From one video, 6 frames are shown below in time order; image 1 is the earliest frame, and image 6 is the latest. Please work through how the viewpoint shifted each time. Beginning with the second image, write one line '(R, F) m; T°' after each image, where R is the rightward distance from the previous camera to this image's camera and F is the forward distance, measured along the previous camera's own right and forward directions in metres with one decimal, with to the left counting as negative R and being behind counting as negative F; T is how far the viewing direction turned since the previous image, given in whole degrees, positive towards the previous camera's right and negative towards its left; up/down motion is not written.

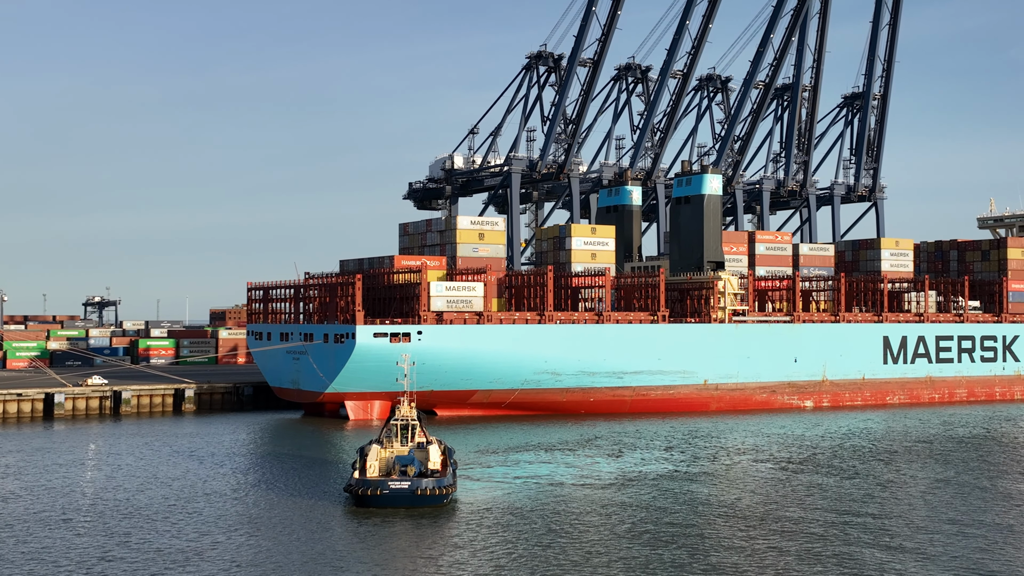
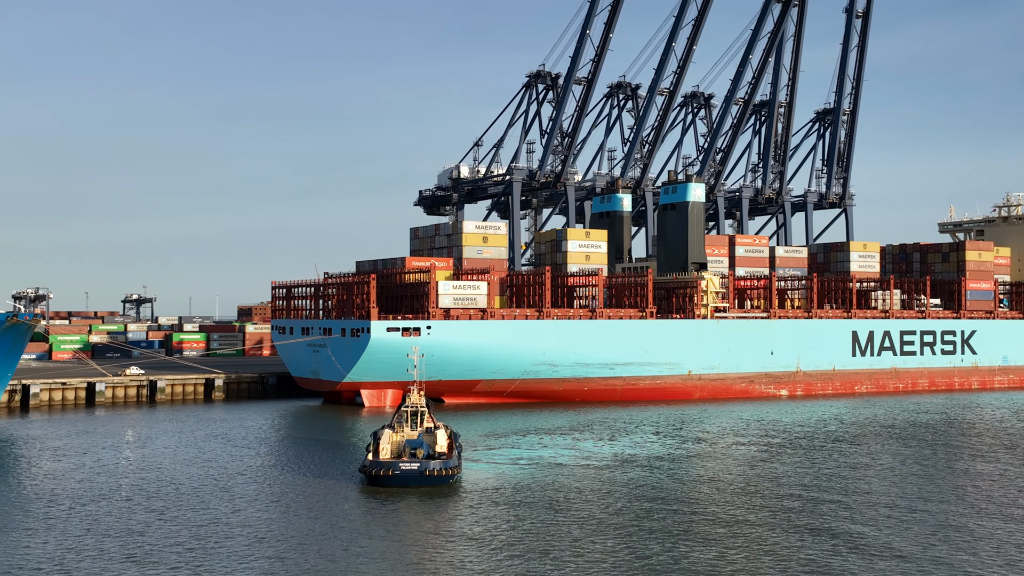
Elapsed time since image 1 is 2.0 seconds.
(0.0, -2.7) m; 0°
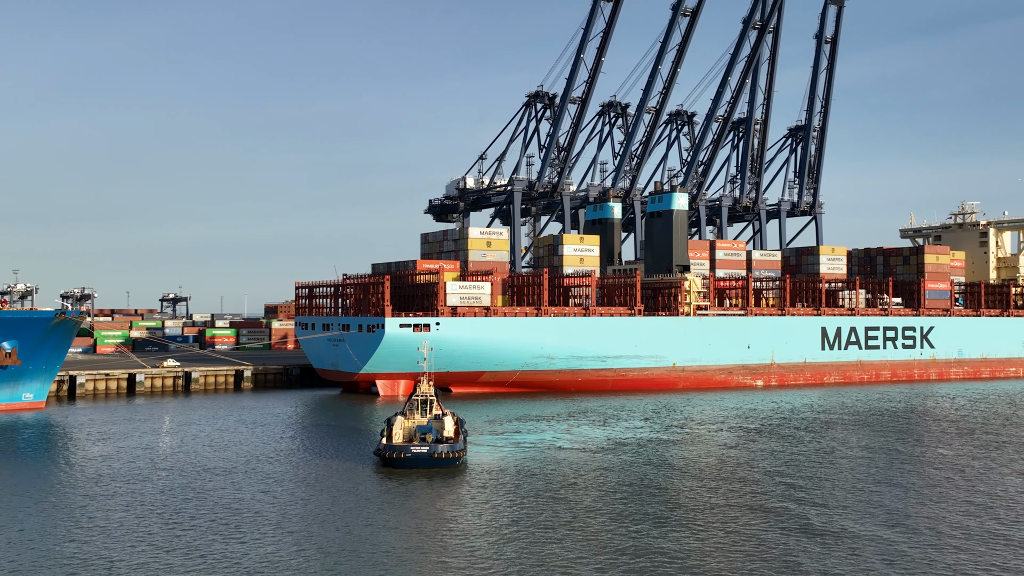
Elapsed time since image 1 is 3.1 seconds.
(0.0, -3.2) m; 0°
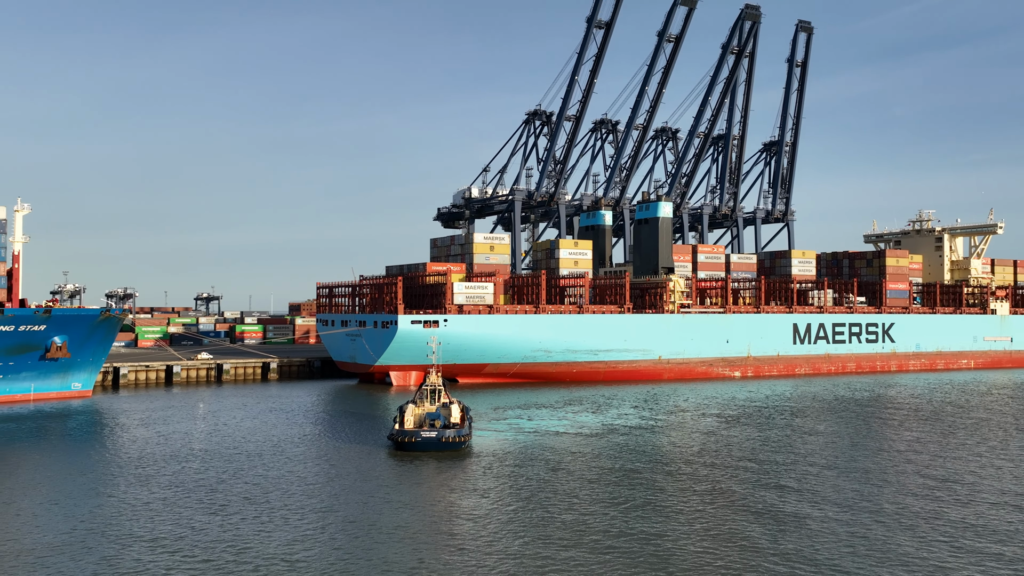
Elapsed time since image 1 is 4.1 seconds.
(0.0, -3.5) m; 0°
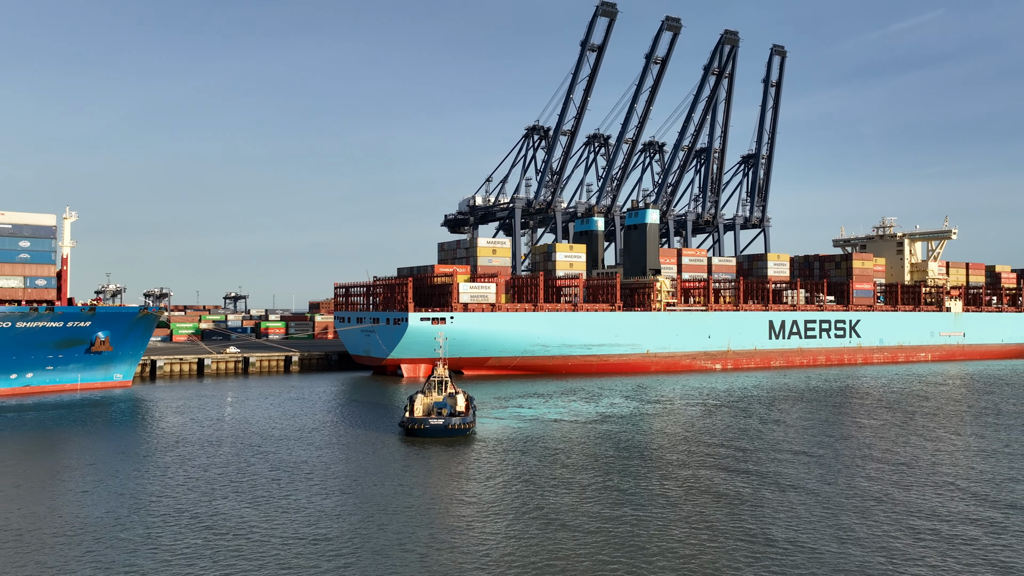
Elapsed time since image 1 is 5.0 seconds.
(0.0, -3.6) m; 0°
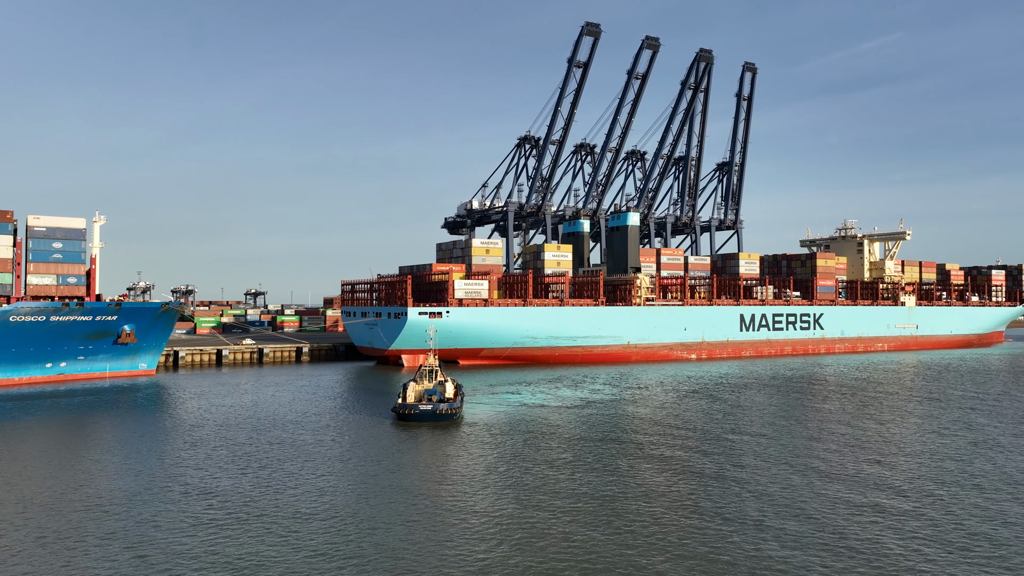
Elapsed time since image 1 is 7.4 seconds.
(+0.5, -3.5) m; 0°
